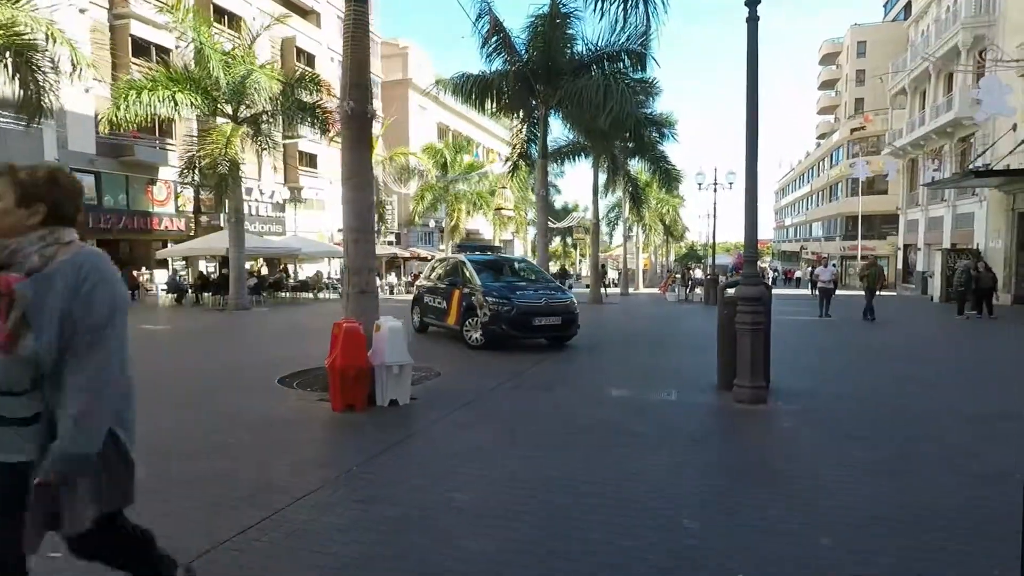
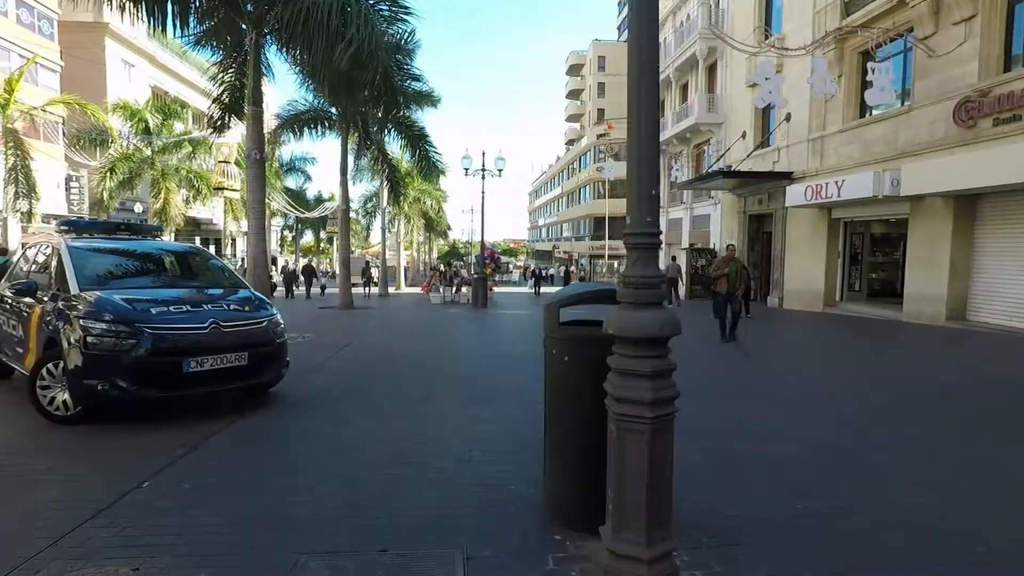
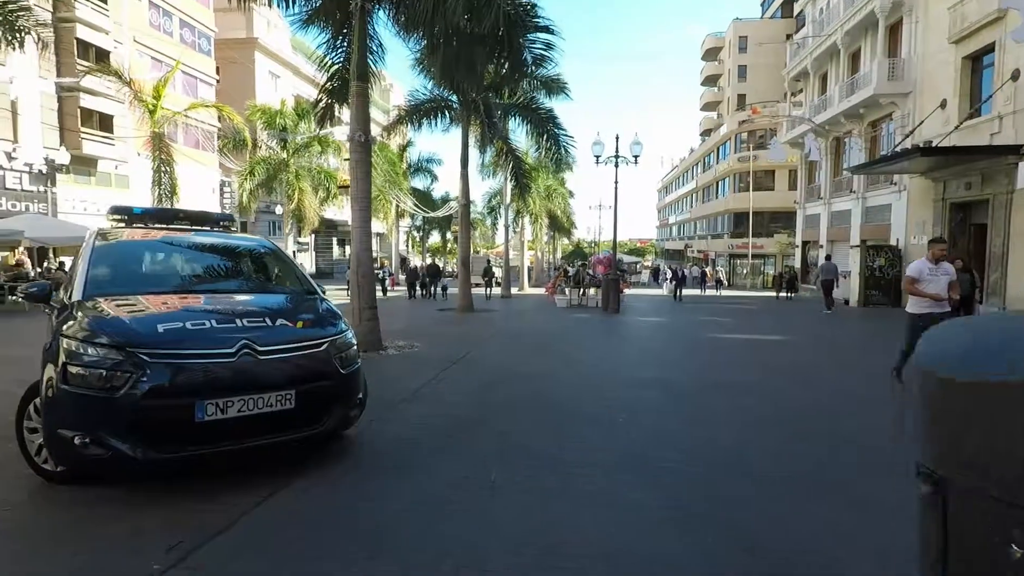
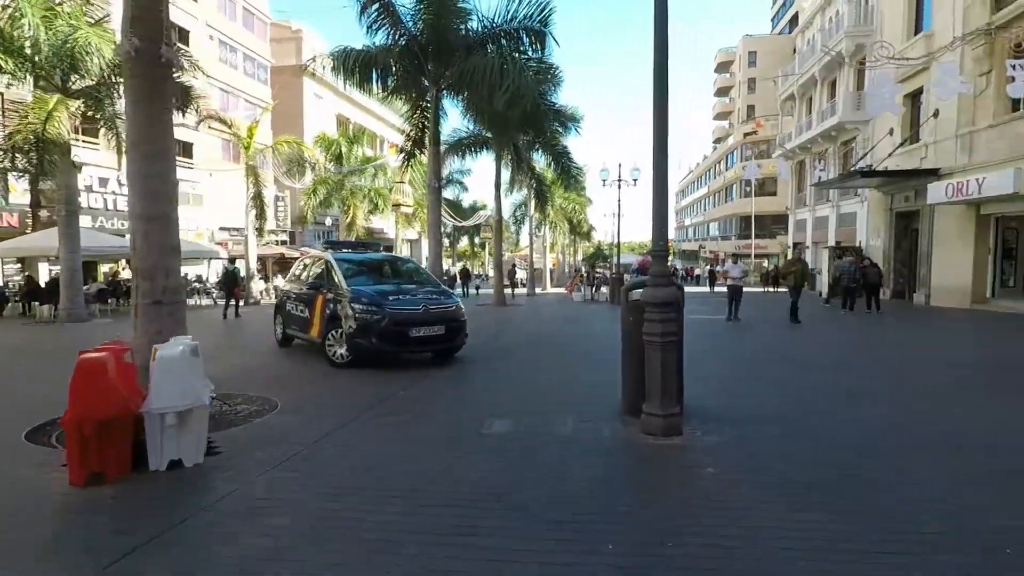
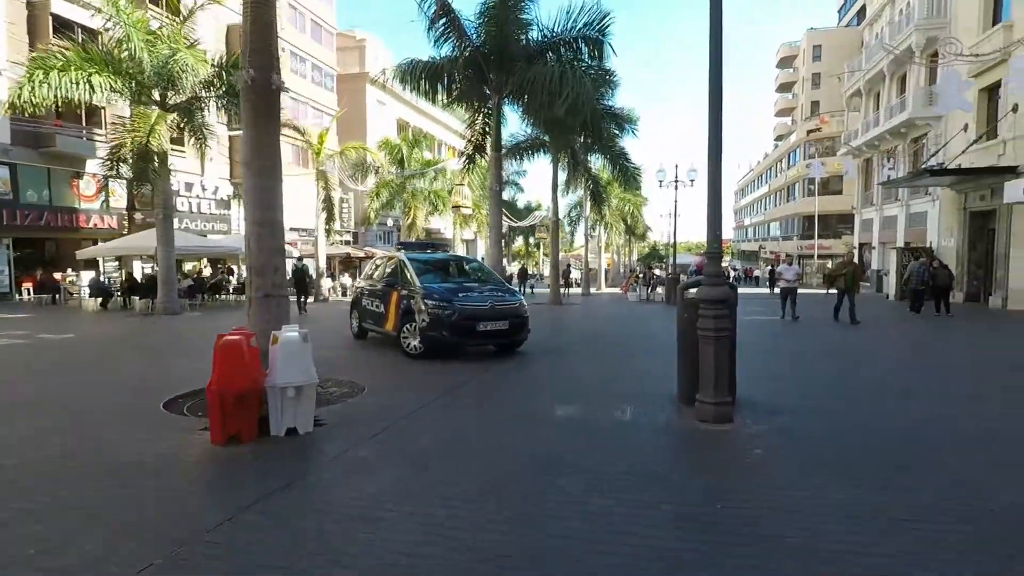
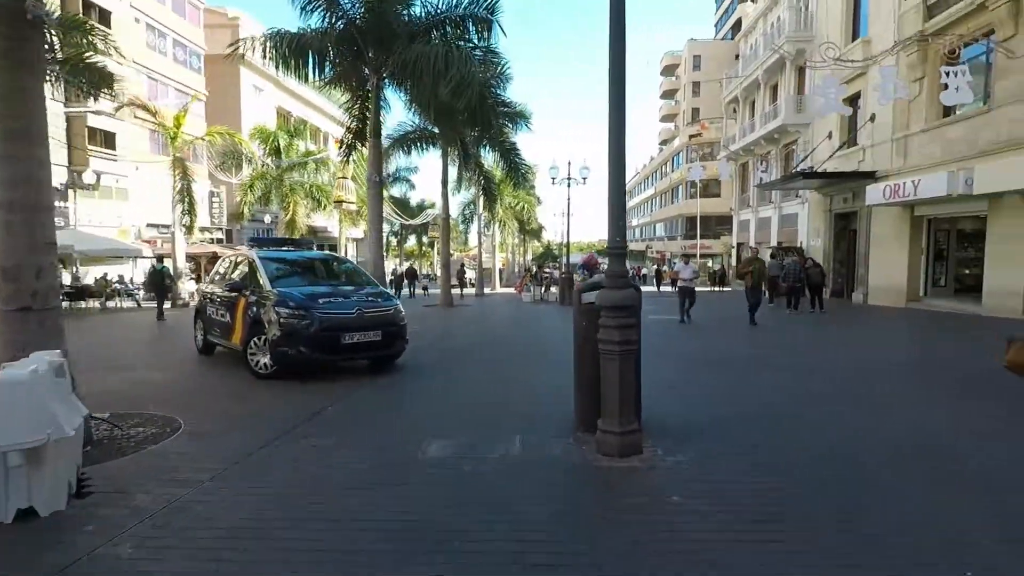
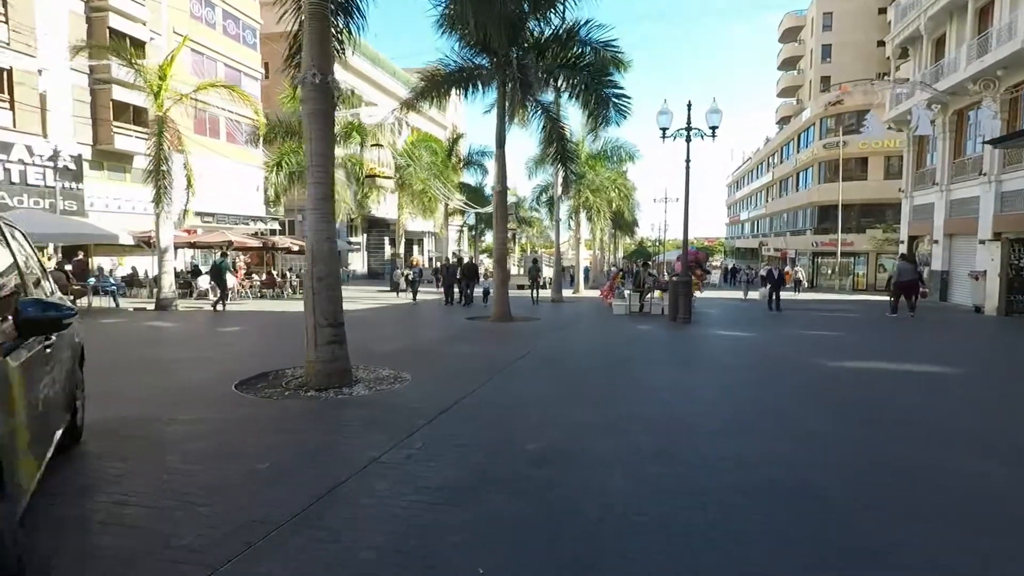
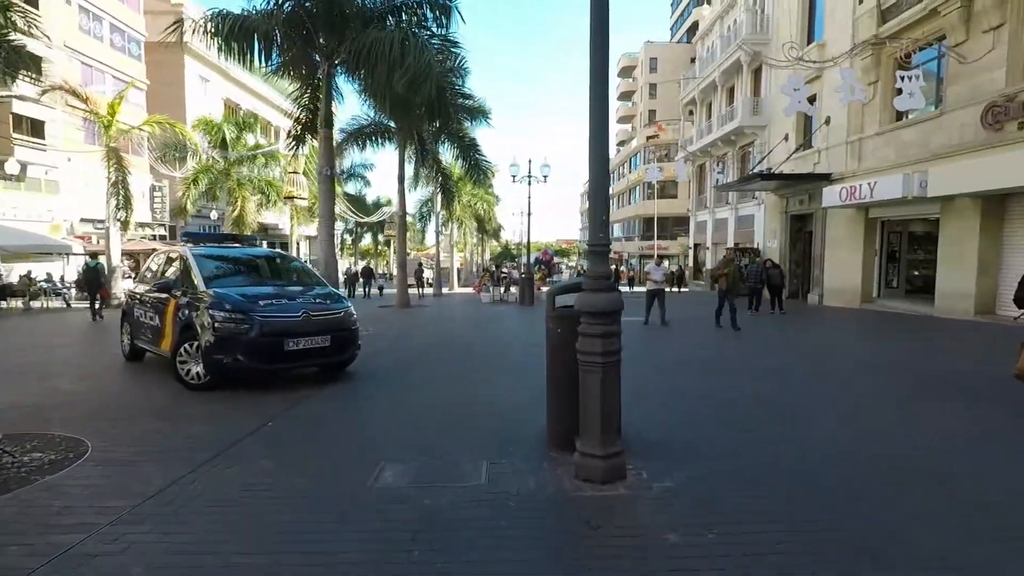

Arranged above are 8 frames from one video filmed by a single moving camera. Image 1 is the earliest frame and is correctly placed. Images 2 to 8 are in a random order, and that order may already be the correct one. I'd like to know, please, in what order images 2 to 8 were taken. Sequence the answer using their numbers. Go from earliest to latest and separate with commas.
5, 4, 6, 8, 2, 3, 7
